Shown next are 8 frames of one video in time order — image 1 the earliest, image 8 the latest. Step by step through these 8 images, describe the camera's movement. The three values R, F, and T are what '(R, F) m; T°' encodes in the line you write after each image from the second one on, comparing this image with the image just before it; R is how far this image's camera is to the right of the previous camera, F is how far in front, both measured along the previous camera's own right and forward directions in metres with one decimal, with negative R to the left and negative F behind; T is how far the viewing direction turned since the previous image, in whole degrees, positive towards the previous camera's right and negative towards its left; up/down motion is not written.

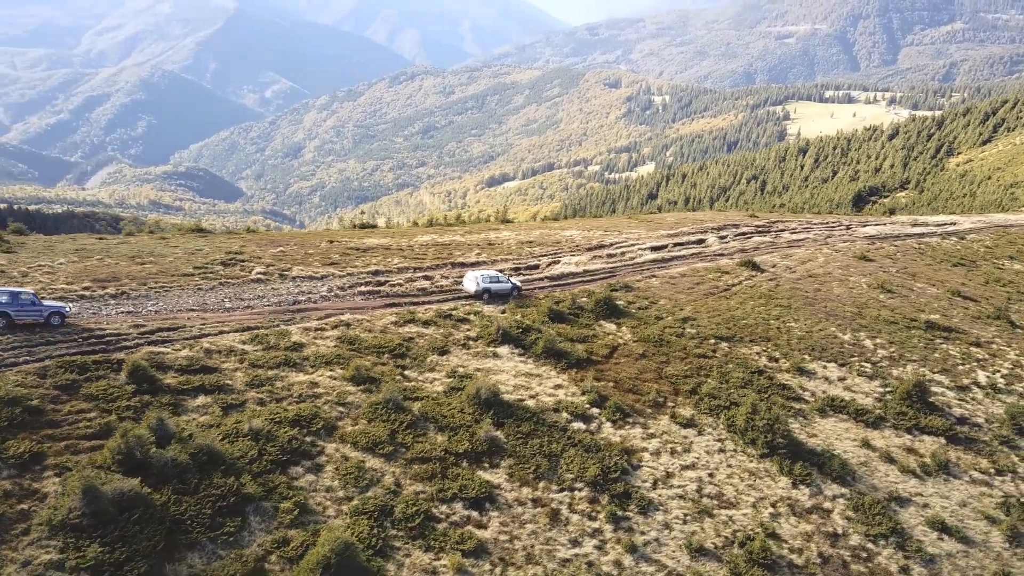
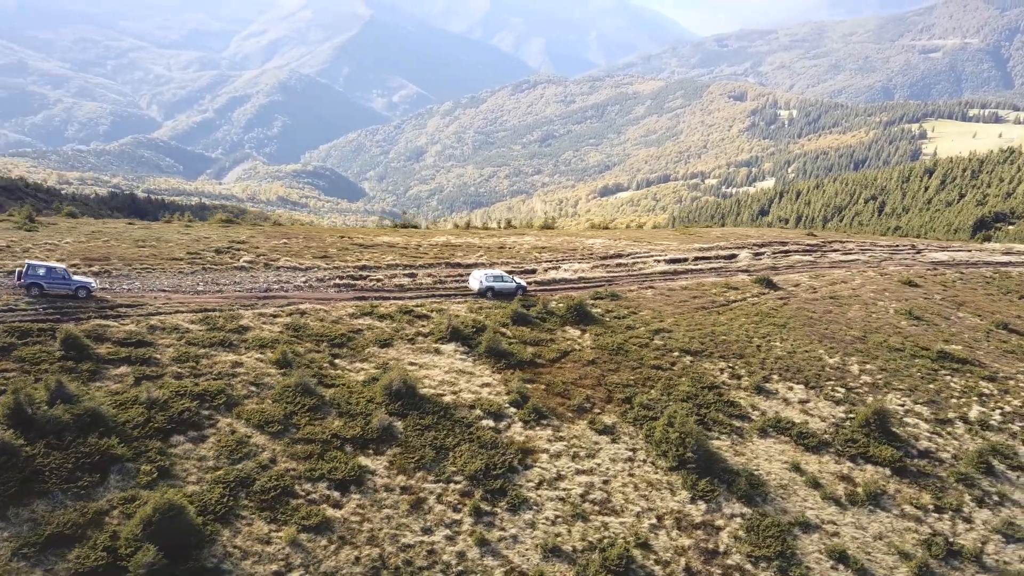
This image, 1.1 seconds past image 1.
(+7.1, -0.3) m; -8°
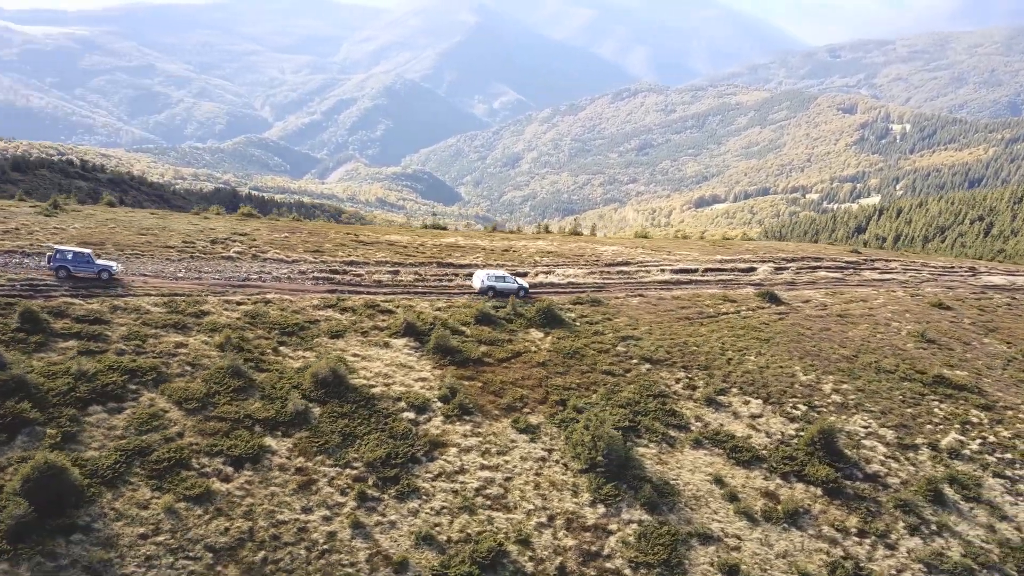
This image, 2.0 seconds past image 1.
(+6.2, -0.4) m; -6°
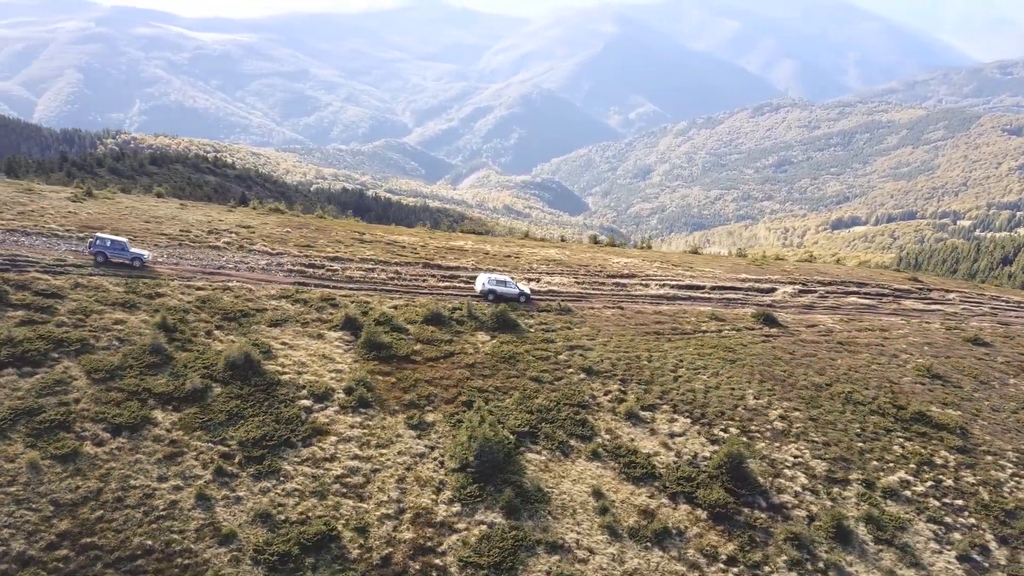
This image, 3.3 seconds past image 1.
(+8.8, +0.1) m; -9°
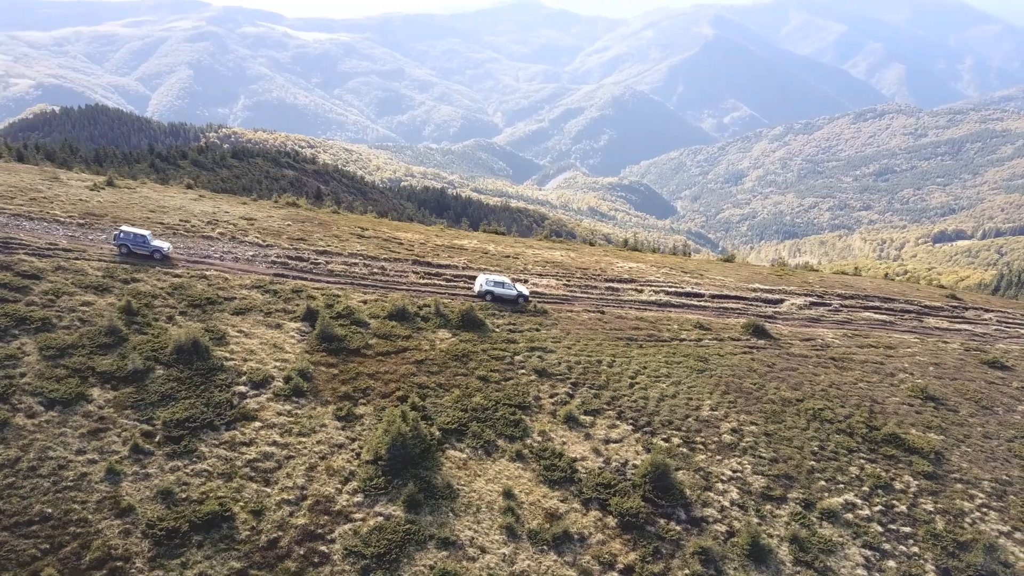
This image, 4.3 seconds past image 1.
(+6.2, +0.1) m; -6°
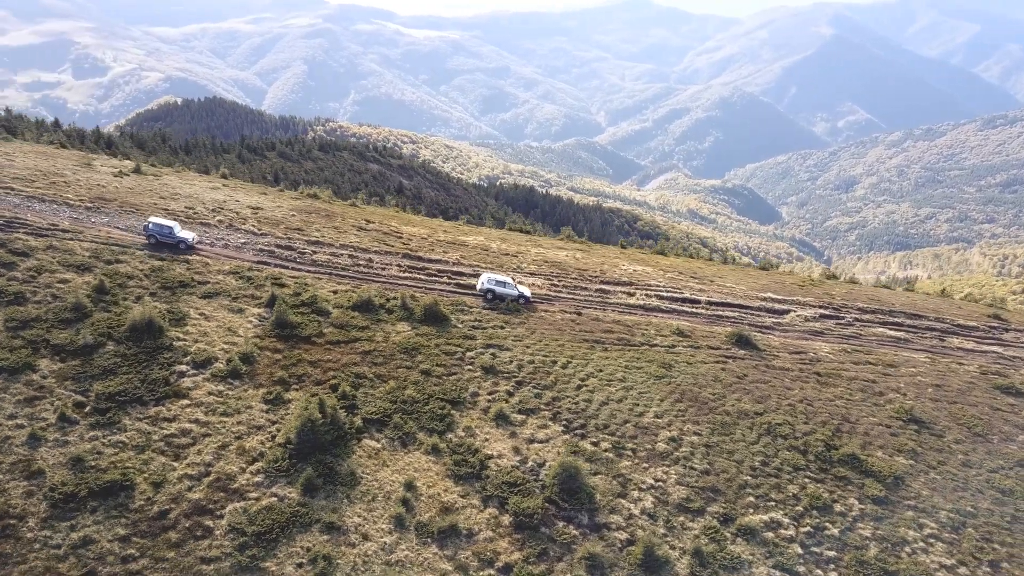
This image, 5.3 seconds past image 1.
(+7.0, +0.2) m; -7°
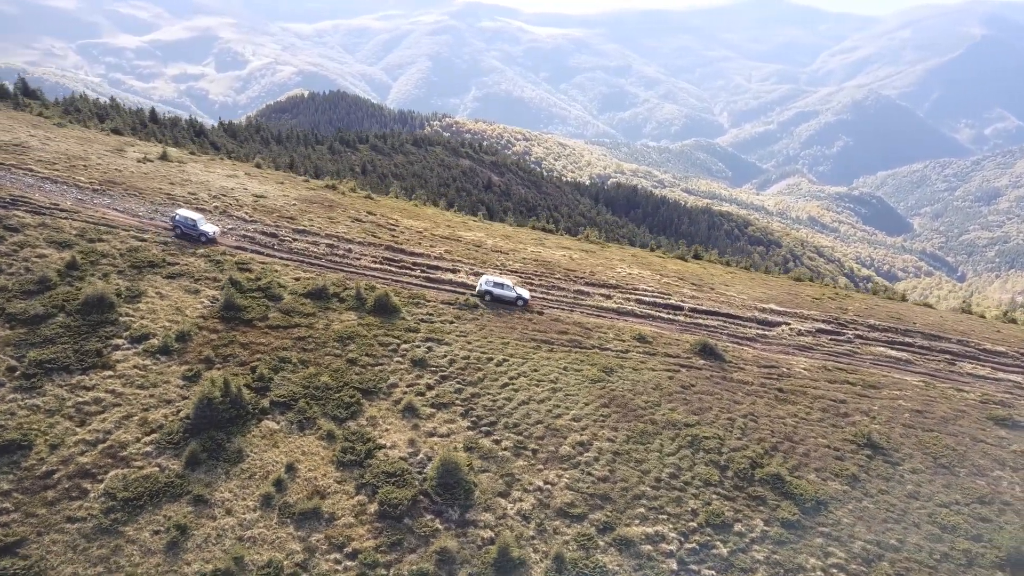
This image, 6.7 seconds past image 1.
(+8.7, +0.4) m; -8°
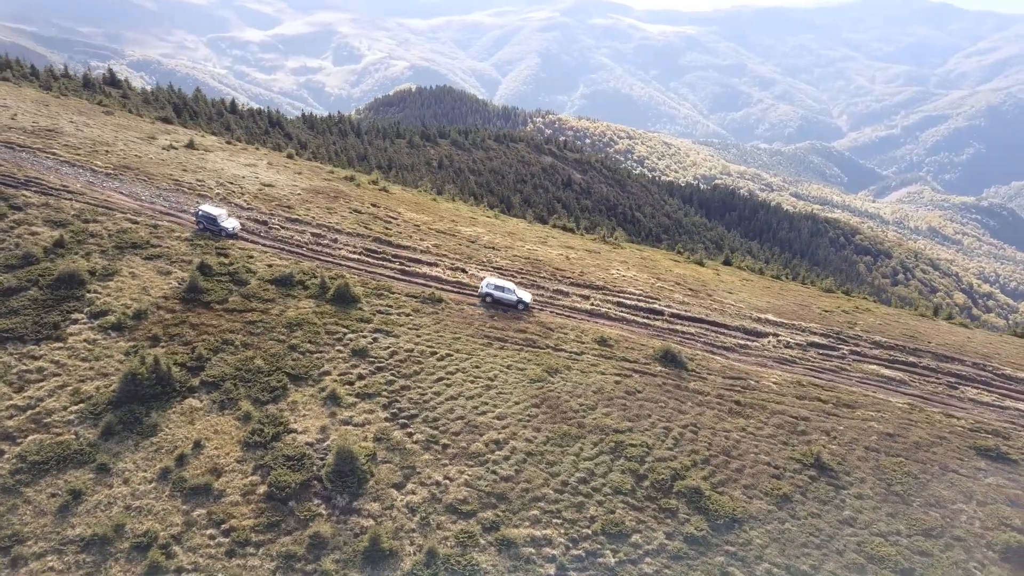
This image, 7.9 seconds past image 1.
(+7.8, +0.5) m; -7°
